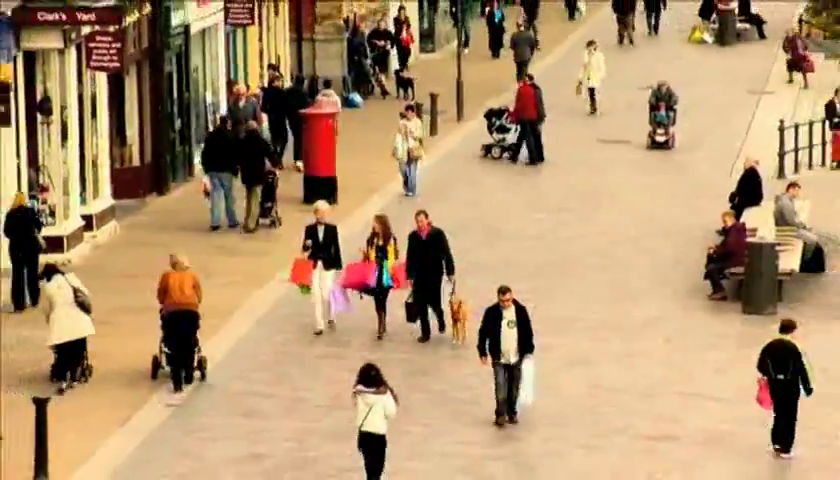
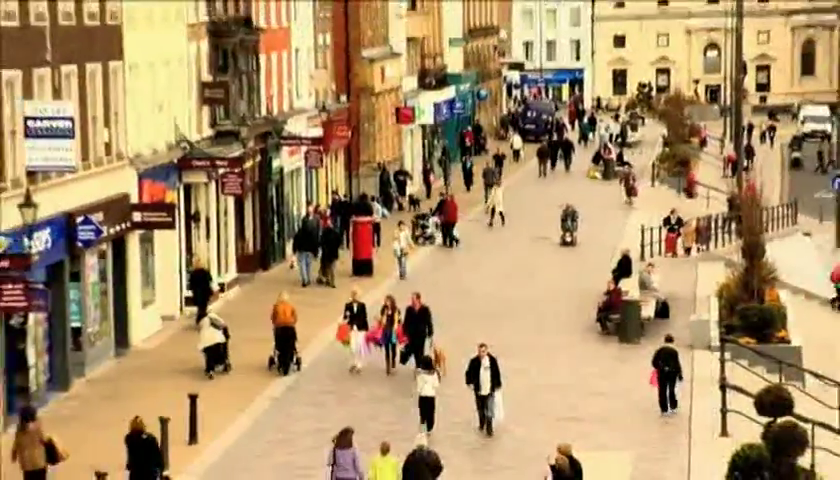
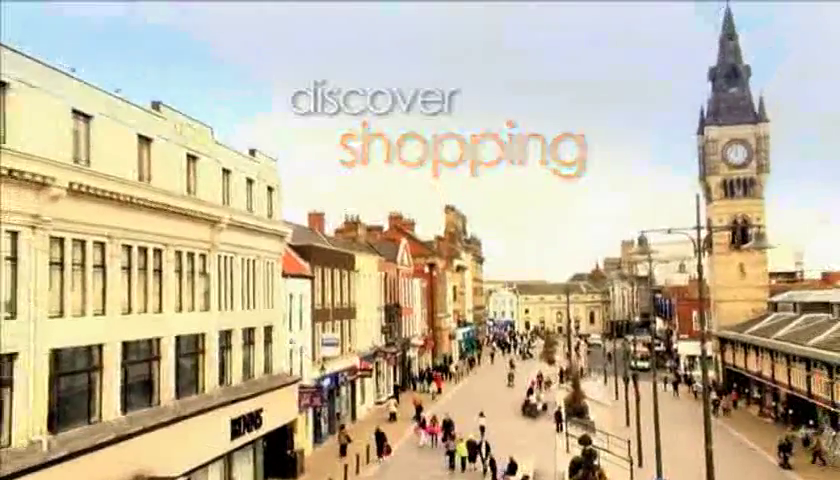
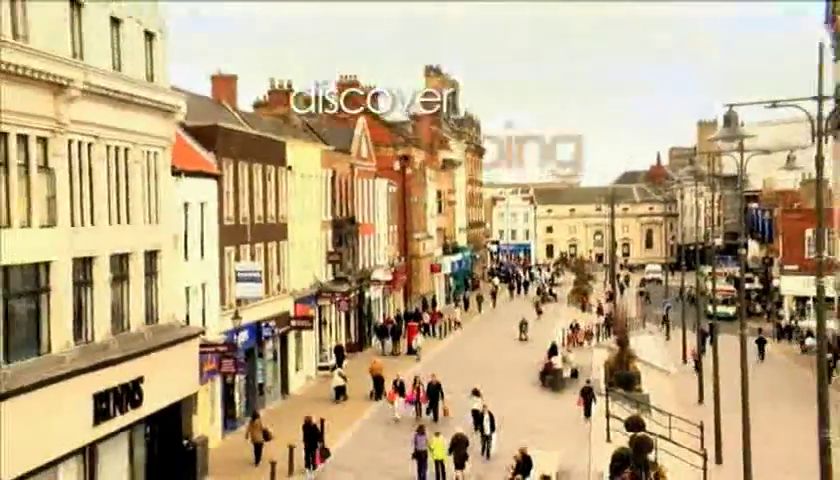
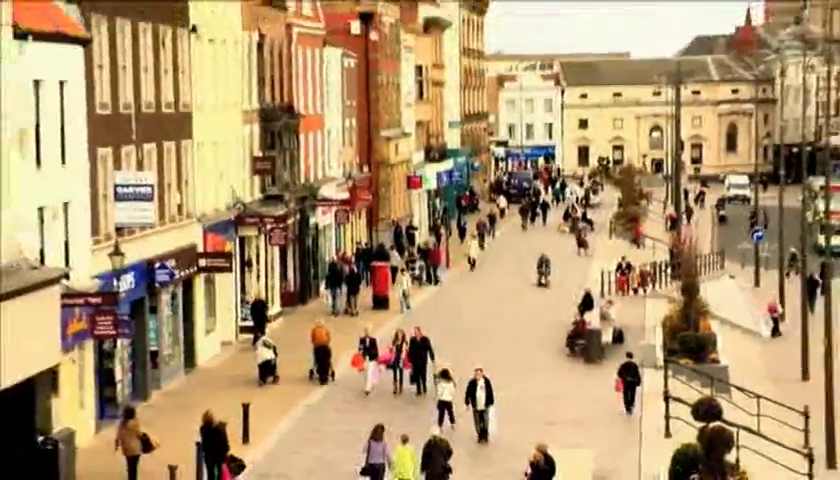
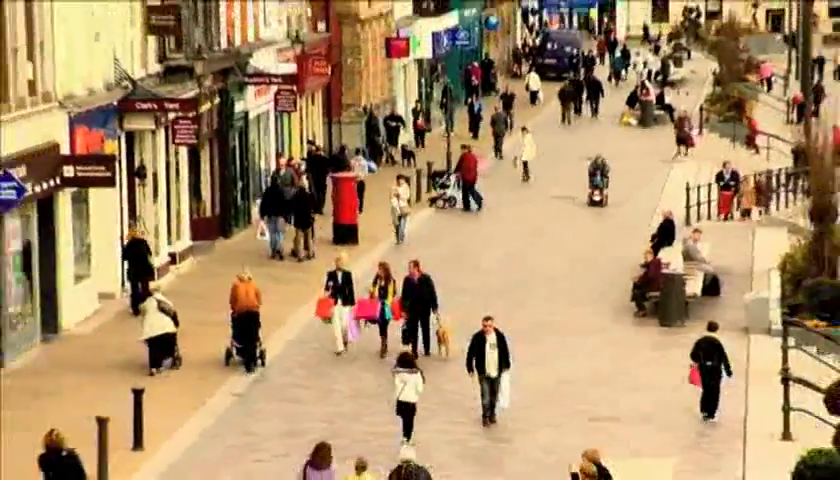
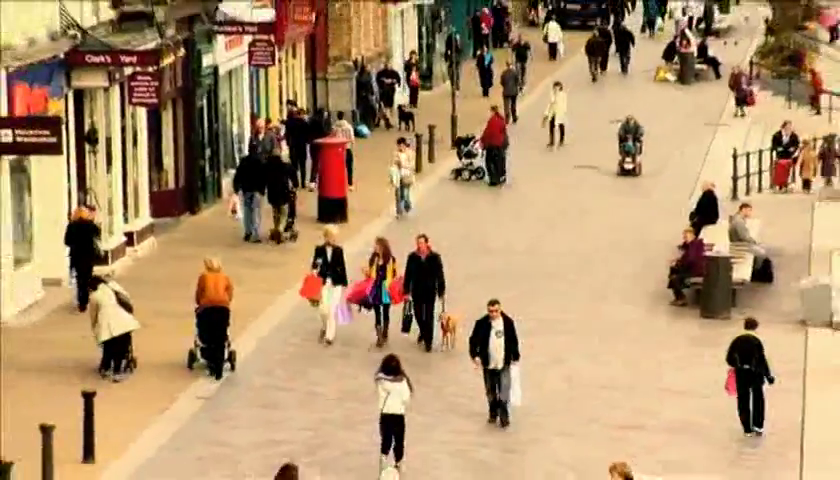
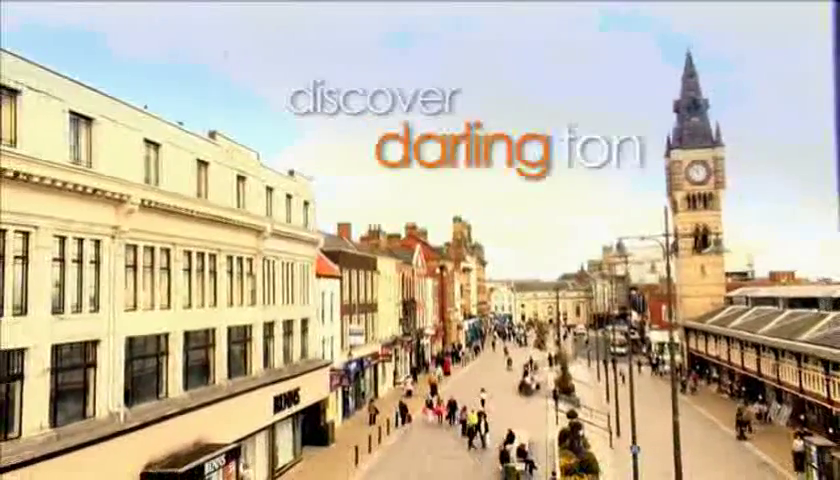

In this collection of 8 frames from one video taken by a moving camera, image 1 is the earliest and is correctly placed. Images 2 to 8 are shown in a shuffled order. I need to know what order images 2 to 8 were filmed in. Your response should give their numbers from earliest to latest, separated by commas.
7, 6, 2, 5, 4, 3, 8
